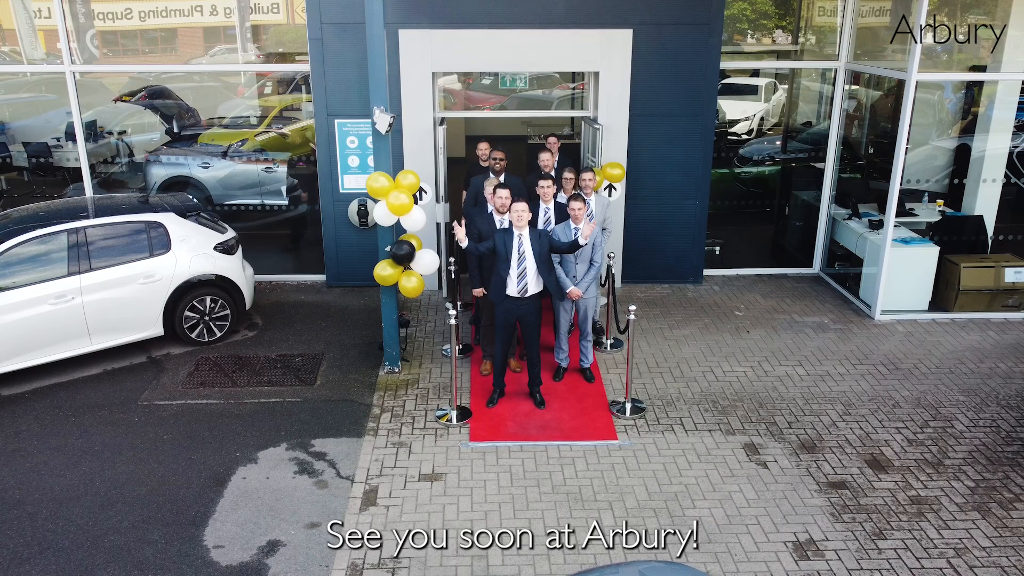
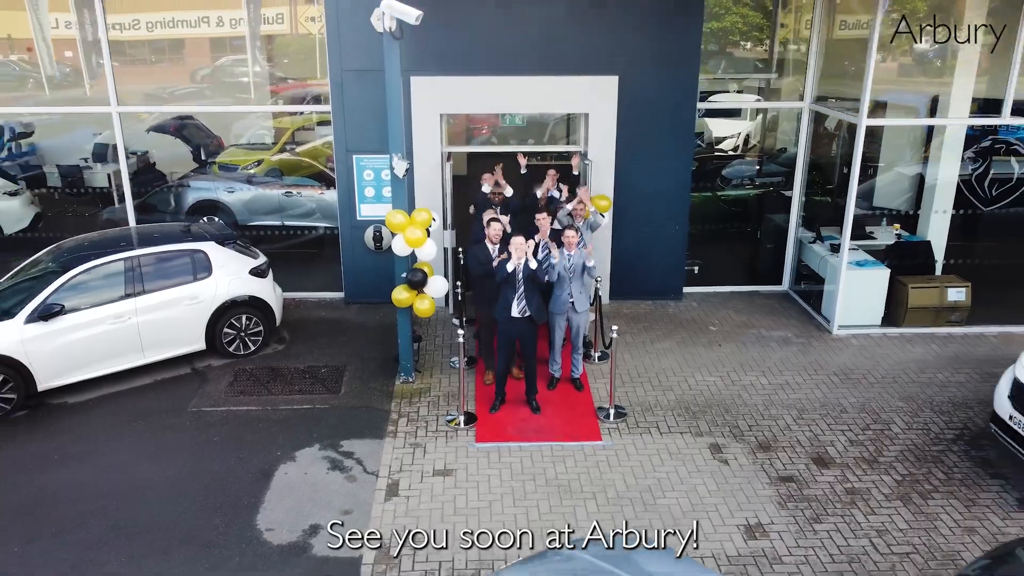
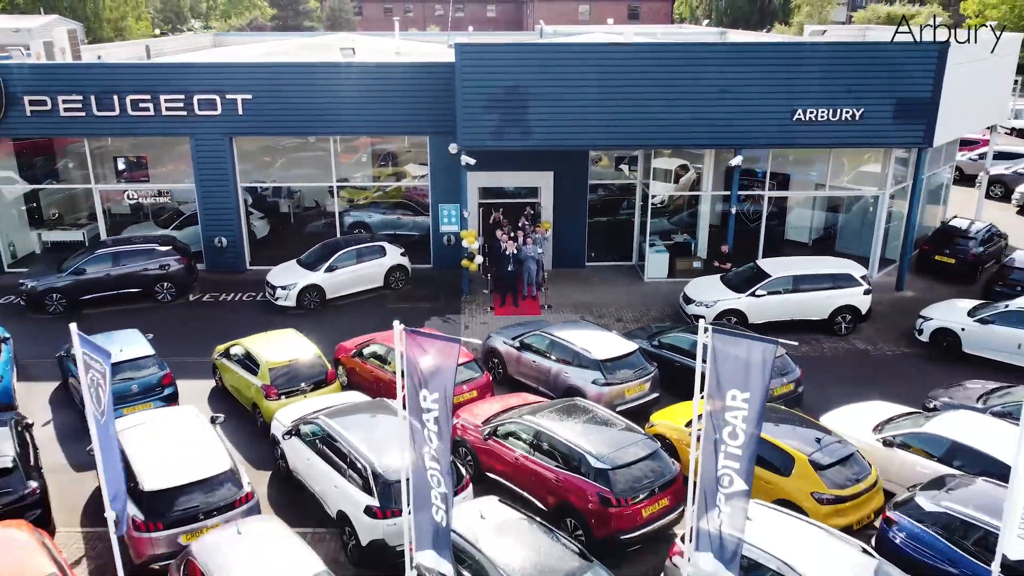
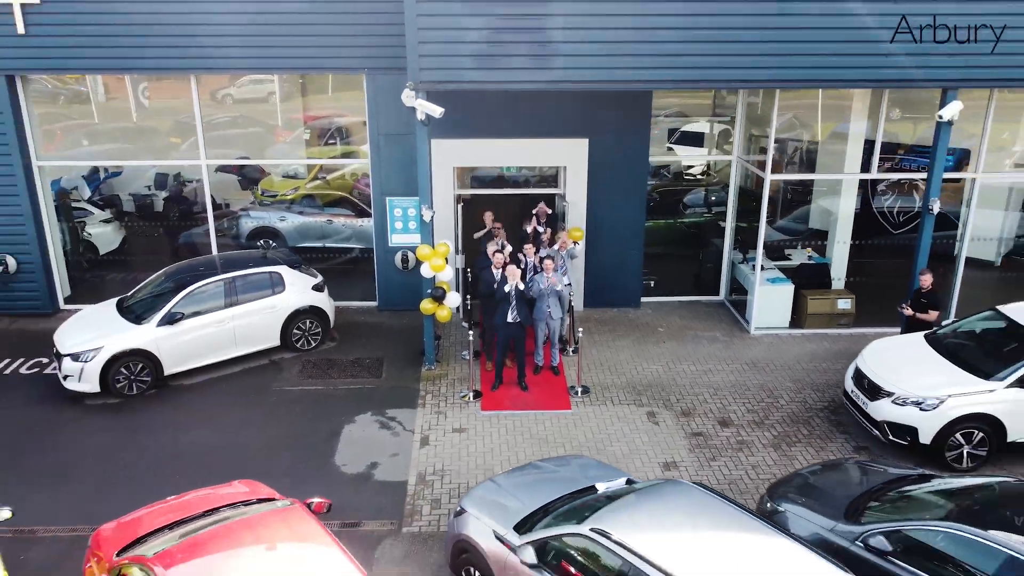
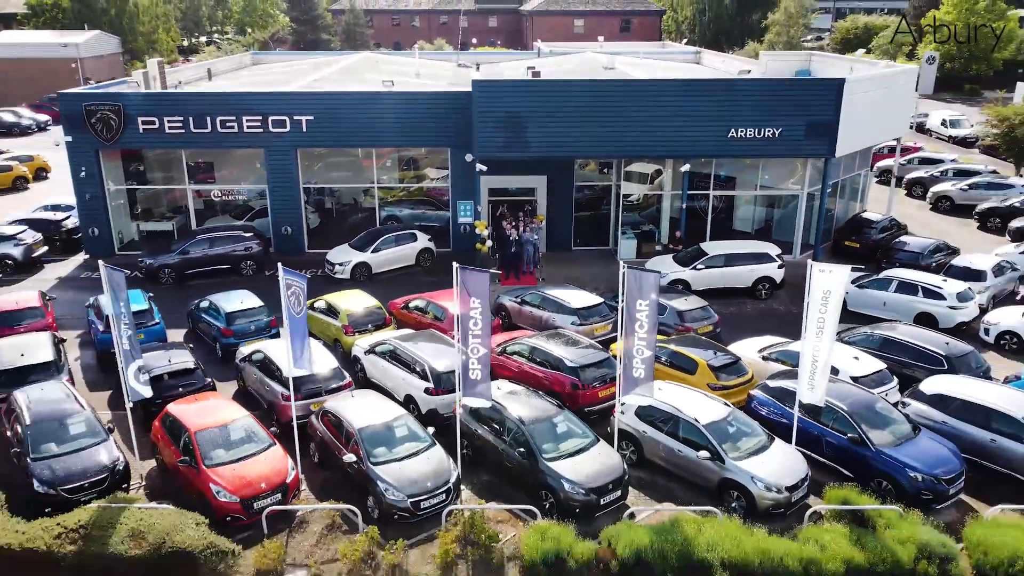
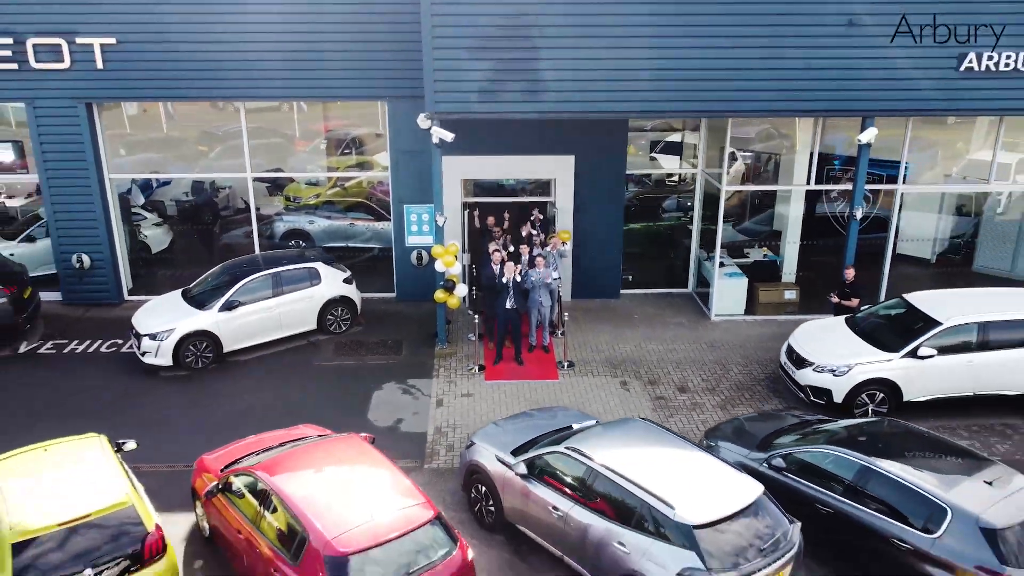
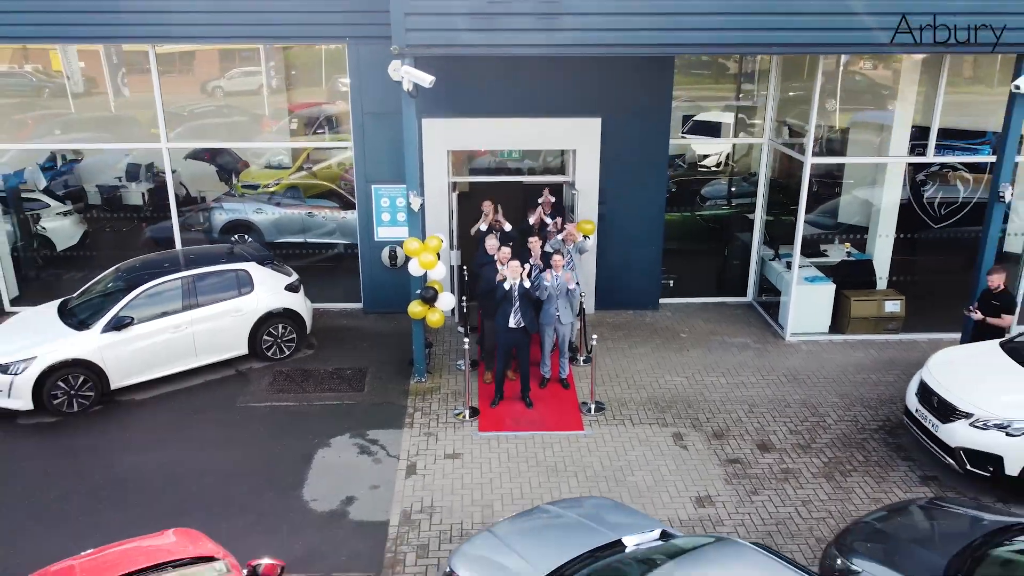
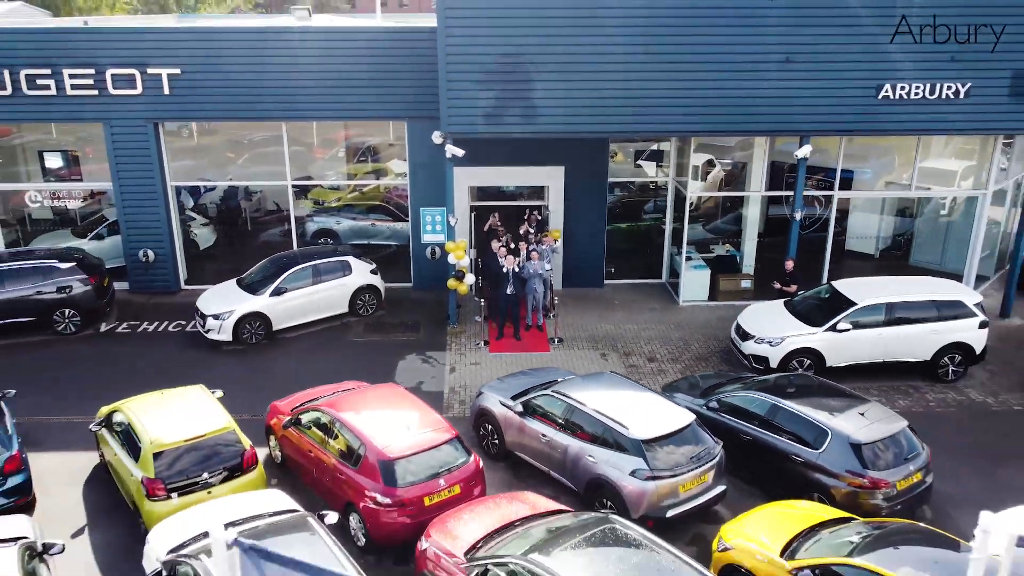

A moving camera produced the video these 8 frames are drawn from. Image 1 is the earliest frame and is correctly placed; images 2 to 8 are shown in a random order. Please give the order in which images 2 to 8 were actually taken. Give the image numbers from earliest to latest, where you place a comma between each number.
2, 7, 4, 6, 8, 3, 5
